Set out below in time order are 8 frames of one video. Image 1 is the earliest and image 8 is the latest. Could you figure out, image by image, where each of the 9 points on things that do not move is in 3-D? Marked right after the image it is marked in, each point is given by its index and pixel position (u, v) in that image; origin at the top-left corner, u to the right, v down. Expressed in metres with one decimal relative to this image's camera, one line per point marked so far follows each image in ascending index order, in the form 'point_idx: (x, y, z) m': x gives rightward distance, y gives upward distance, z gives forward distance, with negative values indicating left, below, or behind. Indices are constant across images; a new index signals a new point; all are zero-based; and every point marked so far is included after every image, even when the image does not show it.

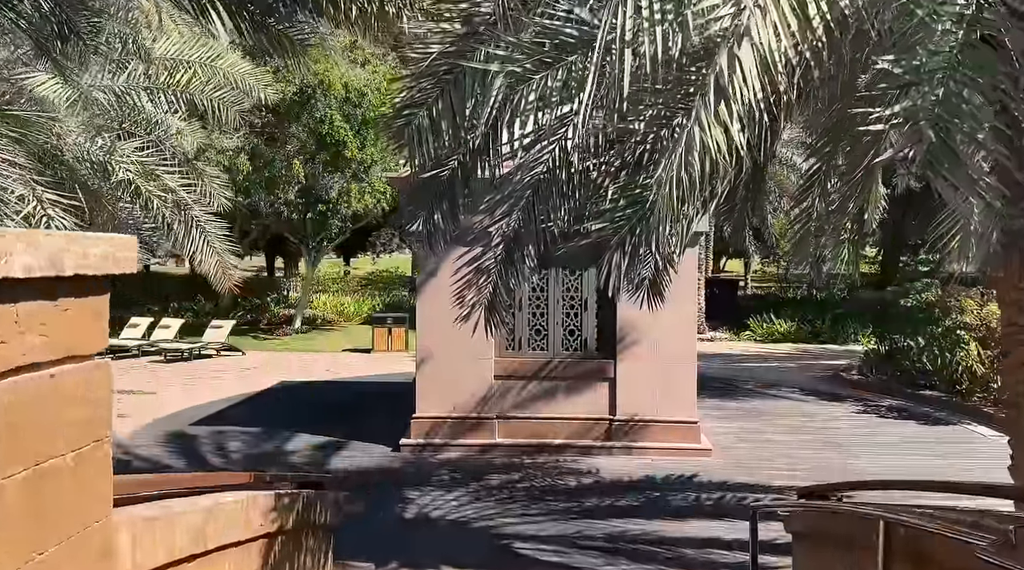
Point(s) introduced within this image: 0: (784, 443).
0: (+3.2, -1.8, +10.8) m
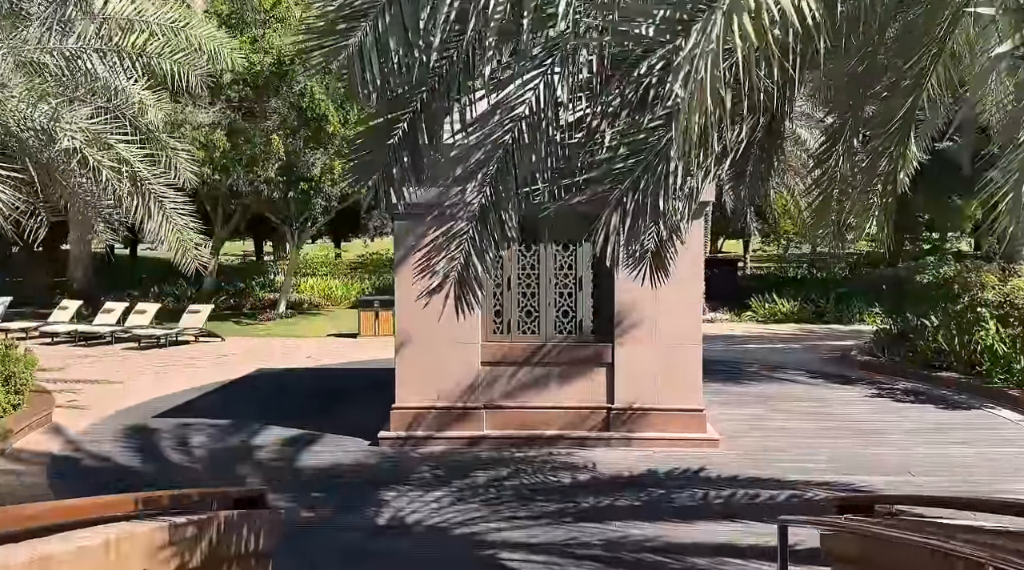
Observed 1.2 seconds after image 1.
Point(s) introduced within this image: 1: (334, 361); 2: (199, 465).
0: (+3.0, -1.5, +9.9) m
1: (-3.1, -1.3, +16.4) m
2: (-3.1, -1.8, +9.3) m
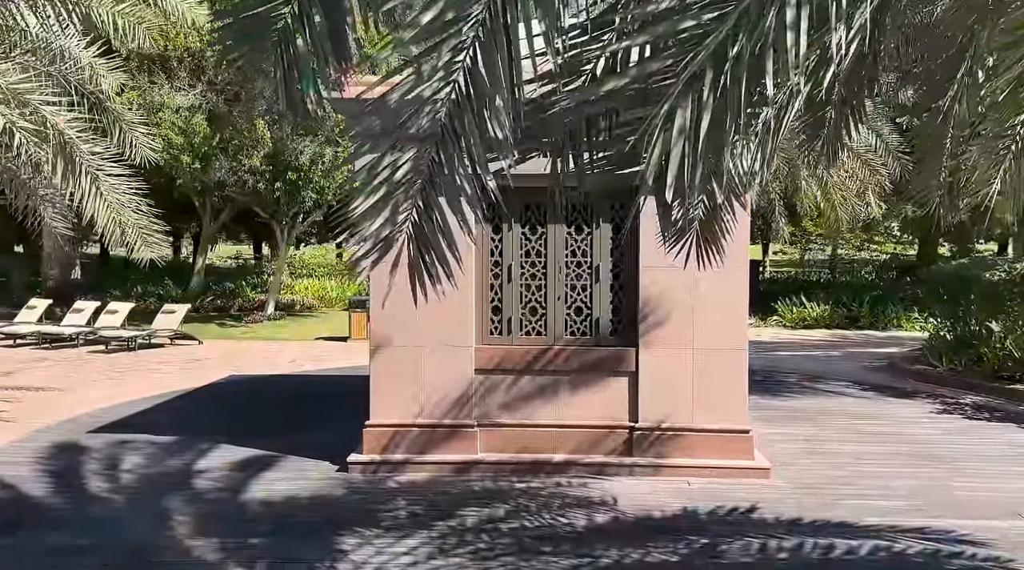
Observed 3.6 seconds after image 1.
0: (+3.0, -1.5, +8.1) m
1: (-3.1, -1.3, +14.6) m
2: (-3.1, -1.7, +7.5) m
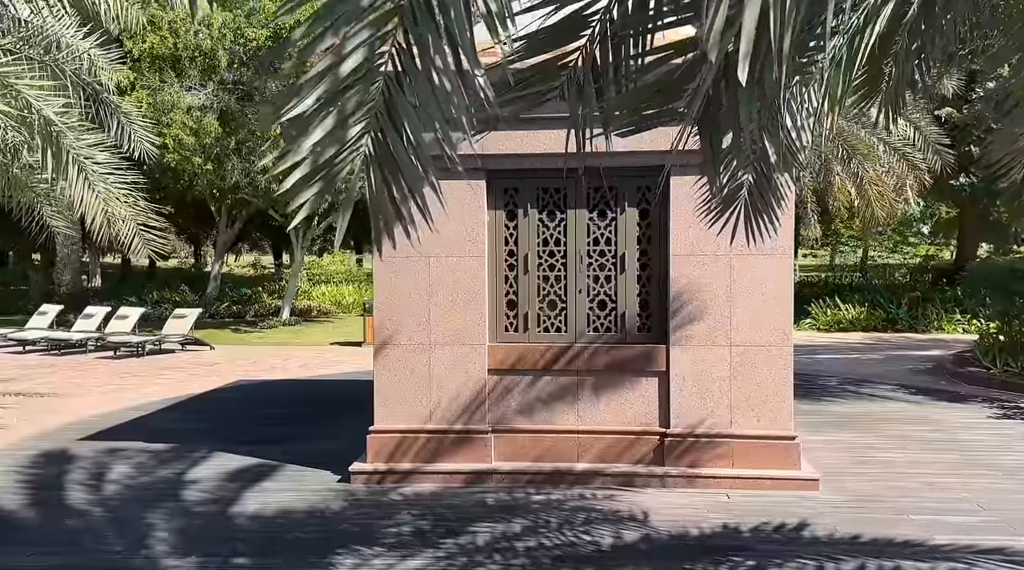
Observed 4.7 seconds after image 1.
0: (+3.2, -1.4, +7.2) m
1: (-2.8, -1.3, +13.9) m
2: (-3.0, -1.6, +6.9) m
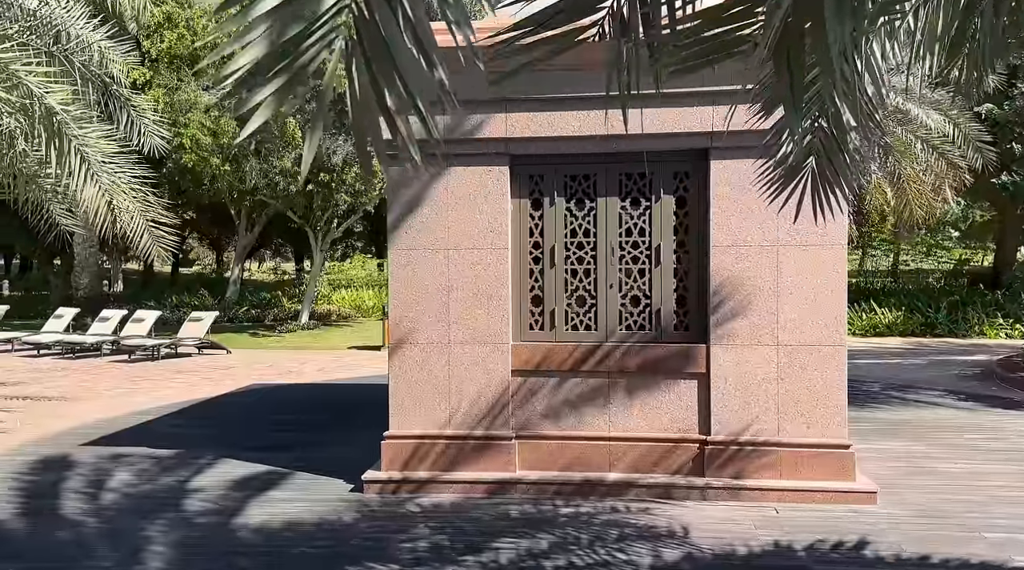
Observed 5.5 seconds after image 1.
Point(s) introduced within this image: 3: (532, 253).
0: (+3.4, -1.4, +6.6) m
1: (-2.4, -1.3, +13.5) m
2: (-2.8, -1.6, +6.4) m
3: (+0.1, +0.2, +6.5) m
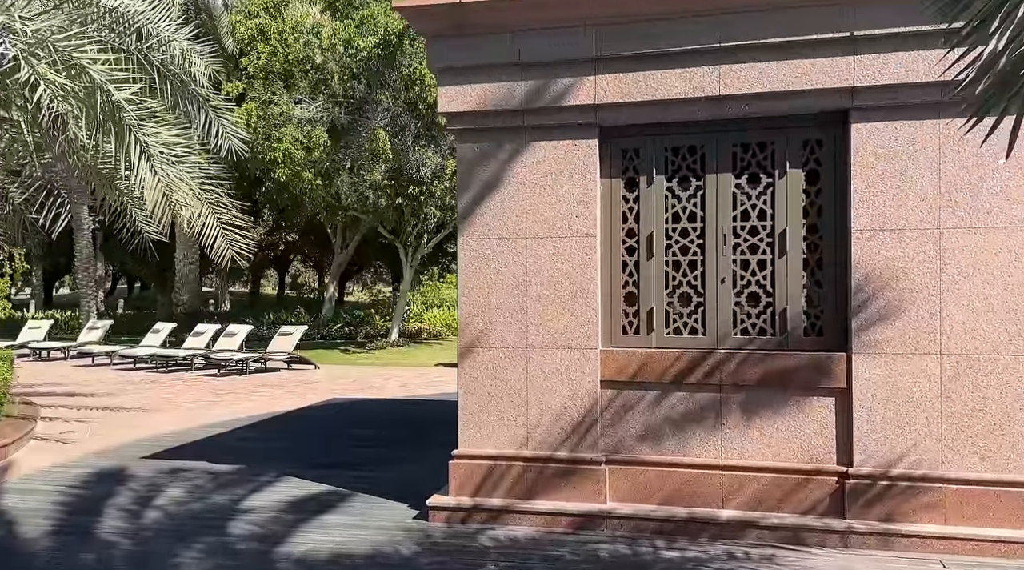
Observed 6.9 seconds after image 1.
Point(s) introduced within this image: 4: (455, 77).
0: (+3.9, -1.4, +5.2) m
1: (-1.1, -1.4, +12.6) m
2: (-2.3, -1.5, +5.6) m
3: (+0.7, +0.2, +5.5) m
4: (-0.3, +1.2, +5.6) m
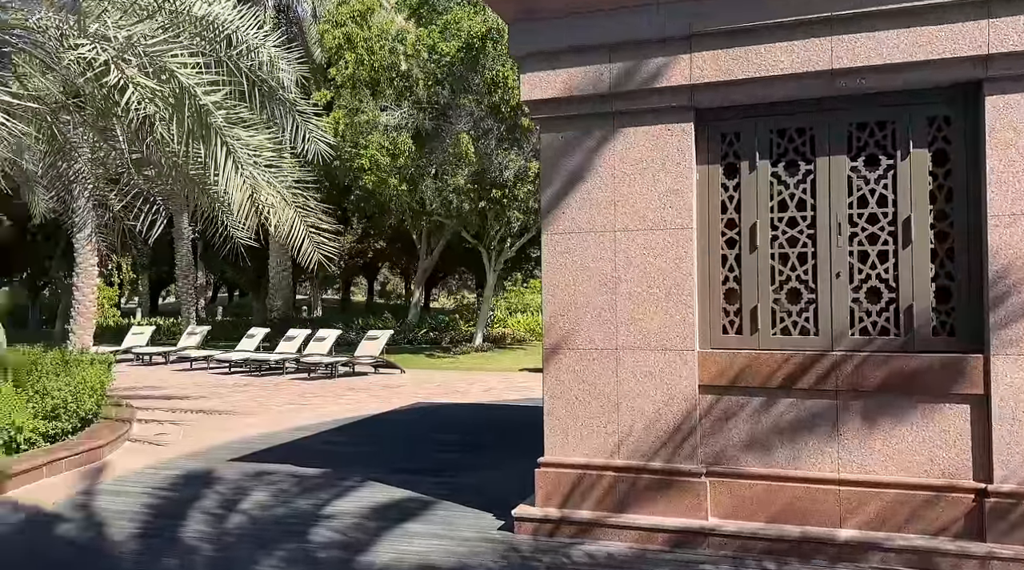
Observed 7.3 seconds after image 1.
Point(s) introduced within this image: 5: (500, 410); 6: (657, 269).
0: (+4.3, -1.3, +4.4) m
1: (0.0, -1.5, +12.3) m
2: (-1.7, -1.5, +5.4) m
3: (+1.2, +0.3, +5.0) m
4: (+0.1, +1.2, +5.3) m
5: (-0.1, -1.4, +10.8) m
6: (+0.8, +0.1, +5.0) m
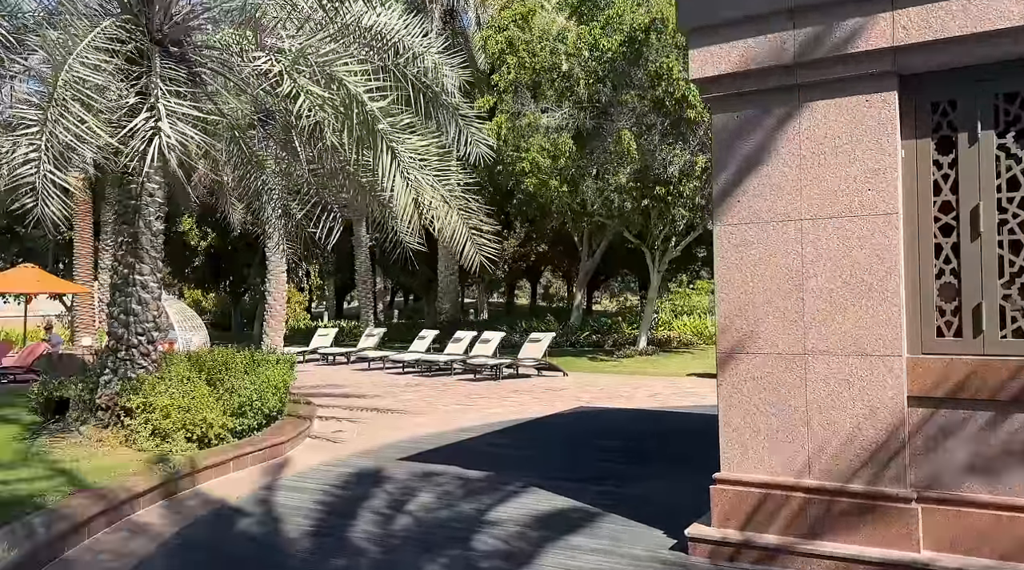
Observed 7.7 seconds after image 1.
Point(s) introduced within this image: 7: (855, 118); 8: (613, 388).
0: (+5.0, -1.3, +3.2) m
1: (+2.1, -1.5, +11.7) m
2: (-0.8, -1.5, +5.2) m
3: (+2.0, +0.3, +4.3) m
4: (+1.0, +1.3, +4.7) m
5: (+1.7, -1.4, +10.3) m
6: (+1.6, +0.1, +4.4) m
7: (+1.6, +0.8, +4.4) m
8: (+1.5, -1.5, +14.0) m
